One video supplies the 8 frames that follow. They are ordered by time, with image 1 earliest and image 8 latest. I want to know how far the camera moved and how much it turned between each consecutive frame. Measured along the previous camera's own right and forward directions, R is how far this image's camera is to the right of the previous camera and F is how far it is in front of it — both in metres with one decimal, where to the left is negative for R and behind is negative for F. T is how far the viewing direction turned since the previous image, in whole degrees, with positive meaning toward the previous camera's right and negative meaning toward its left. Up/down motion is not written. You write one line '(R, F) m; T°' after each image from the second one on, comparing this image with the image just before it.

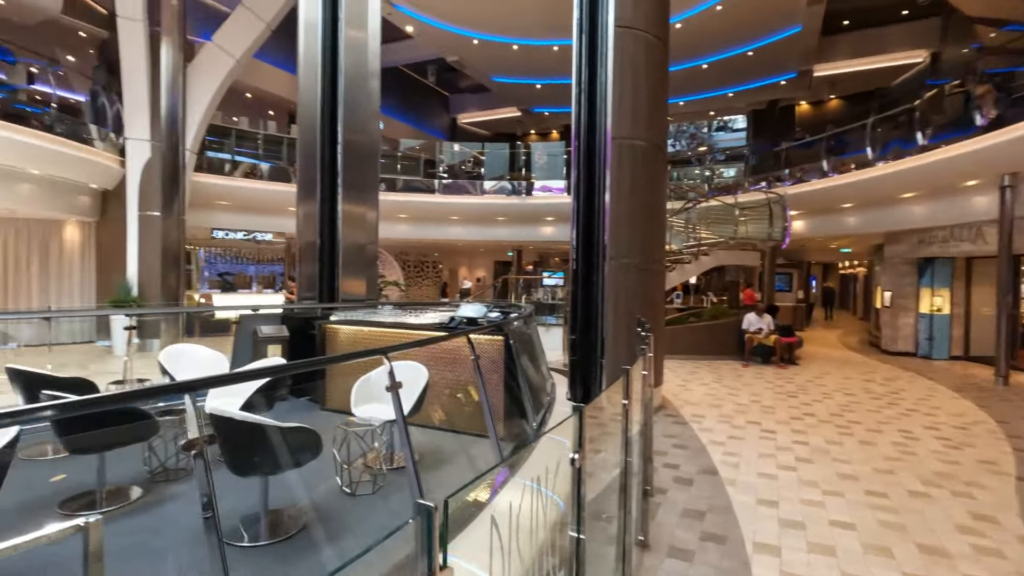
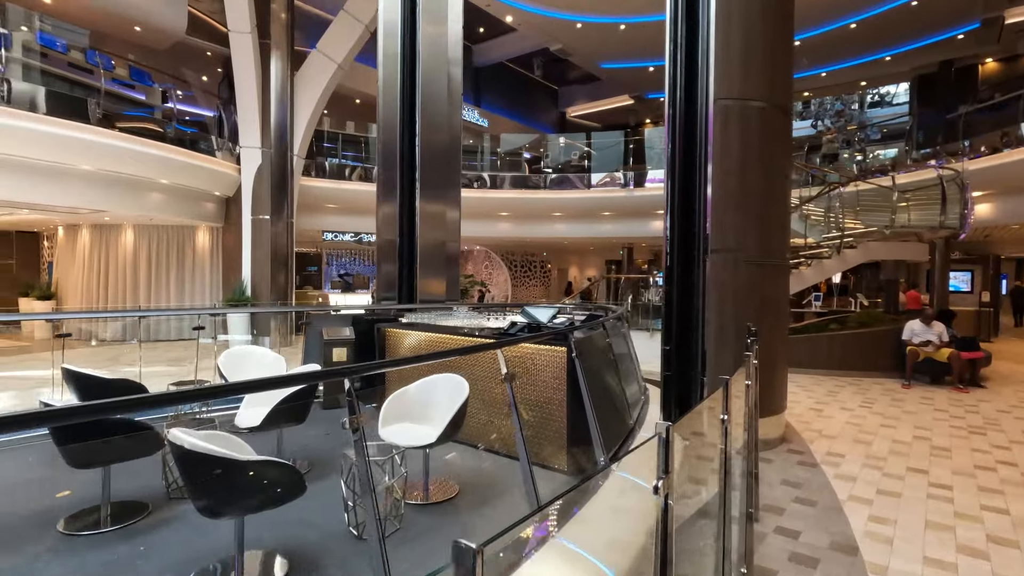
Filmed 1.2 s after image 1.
(+0.4, +0.9) m; -13°
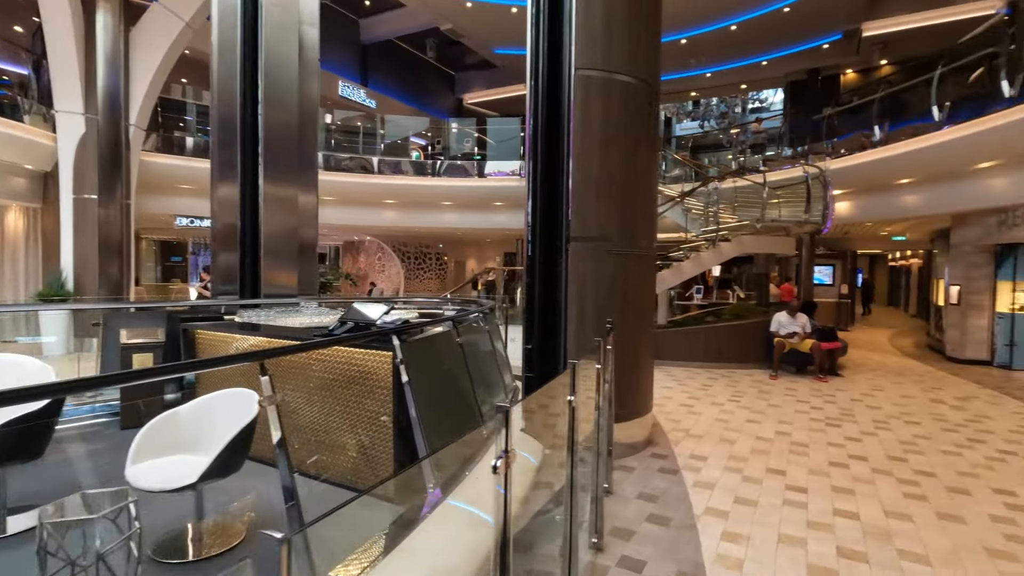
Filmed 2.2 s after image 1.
(+0.6, +0.6) m; +10°
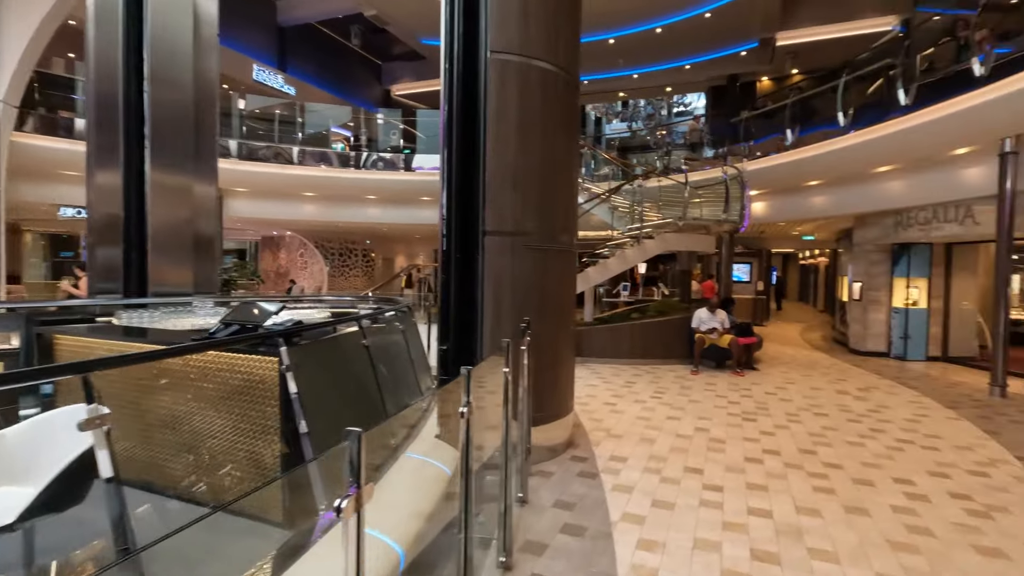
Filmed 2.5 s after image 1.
(+0.2, +0.2) m; +7°
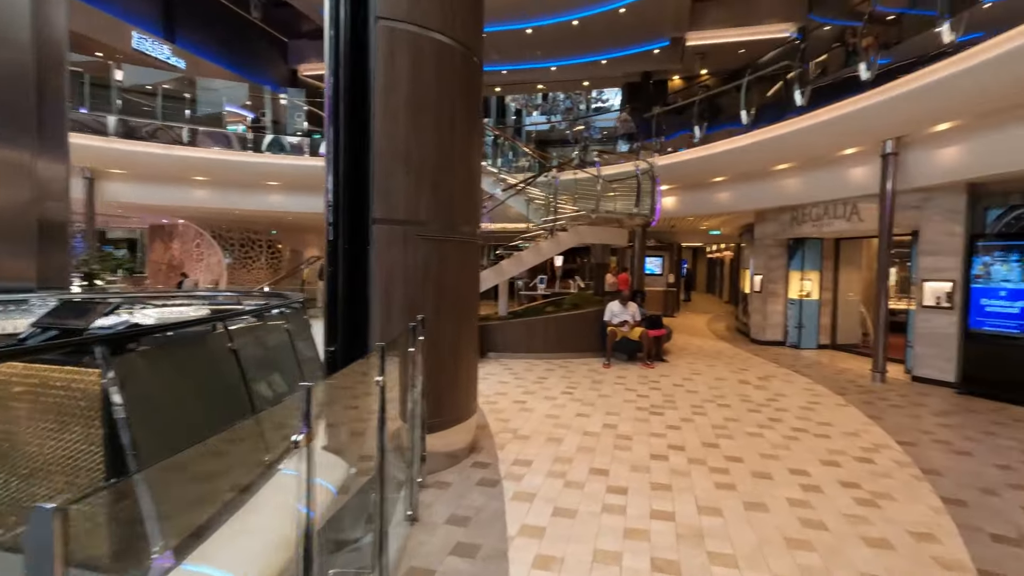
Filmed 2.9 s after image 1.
(+0.2, +0.3) m; +8°
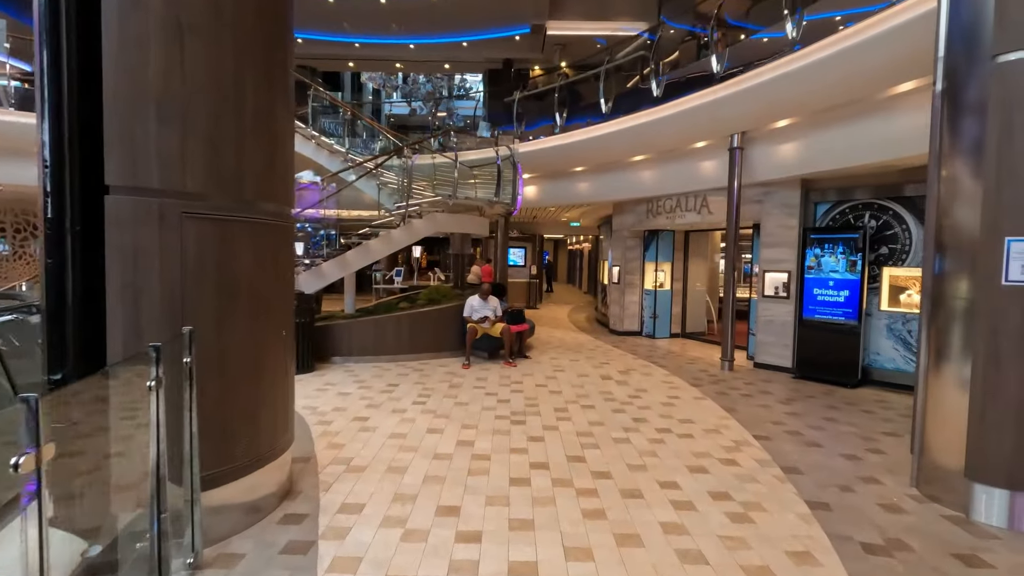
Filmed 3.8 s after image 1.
(+0.2, +0.8) m; +14°
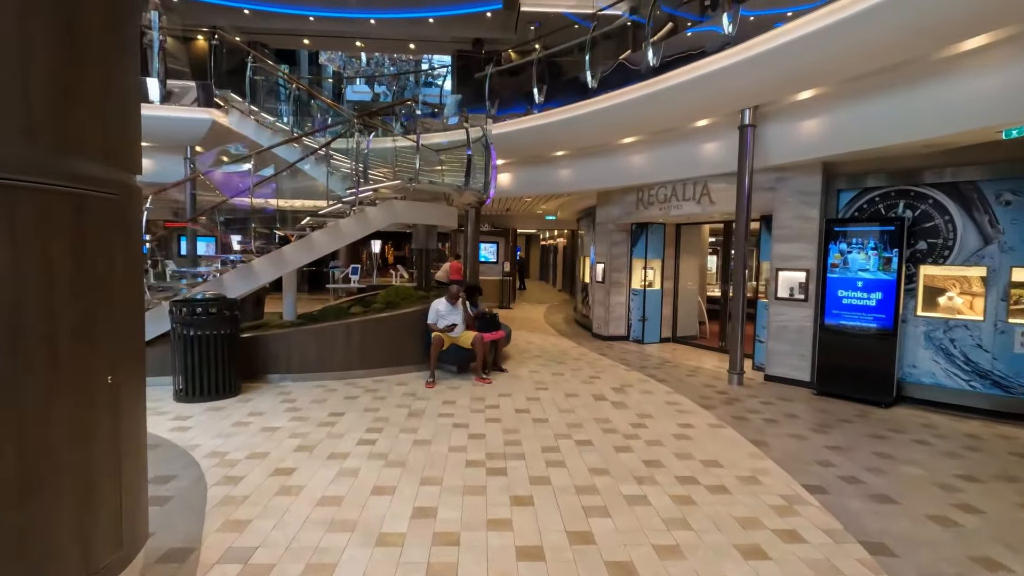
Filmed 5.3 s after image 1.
(0.0, +1.2) m; +3°
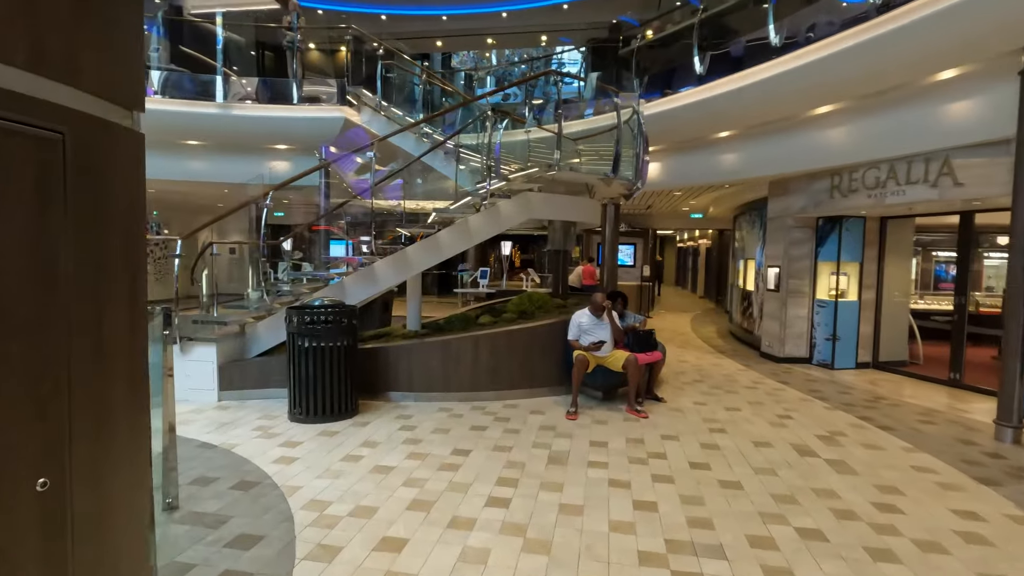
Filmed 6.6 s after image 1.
(-0.4, +1.1) m; -13°
